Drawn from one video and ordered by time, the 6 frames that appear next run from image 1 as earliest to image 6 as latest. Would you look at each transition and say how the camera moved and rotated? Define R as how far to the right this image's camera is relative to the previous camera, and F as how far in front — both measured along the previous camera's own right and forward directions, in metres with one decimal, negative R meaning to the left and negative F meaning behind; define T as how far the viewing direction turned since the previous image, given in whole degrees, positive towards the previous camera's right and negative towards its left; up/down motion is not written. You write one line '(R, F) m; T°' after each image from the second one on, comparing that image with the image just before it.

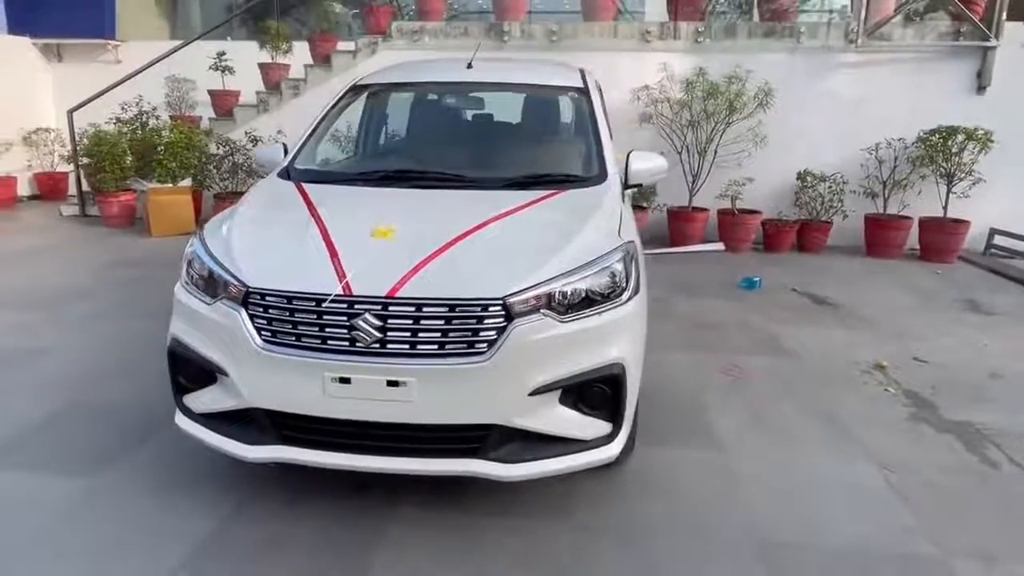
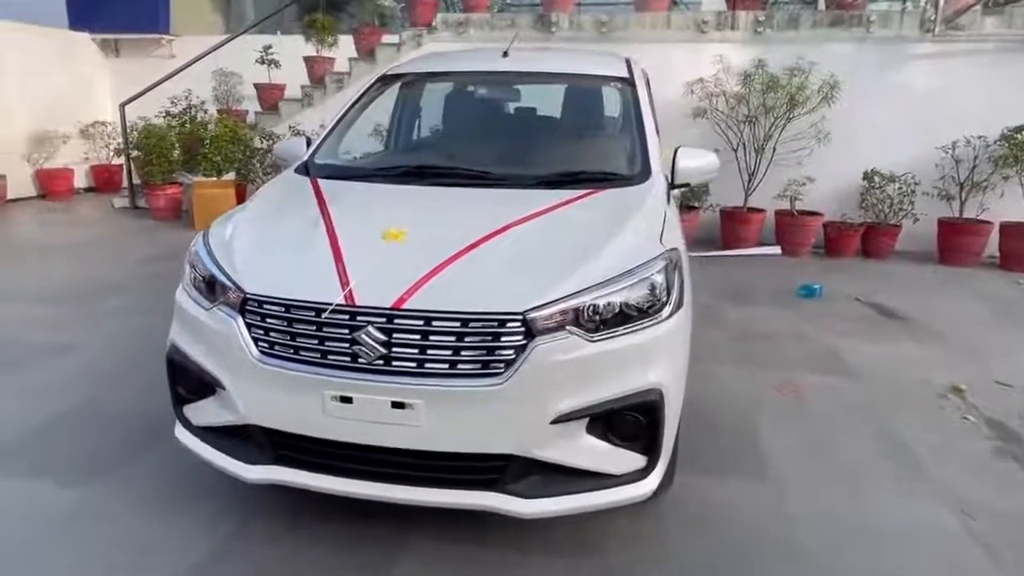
(+0.1, +0.2) m; -4°
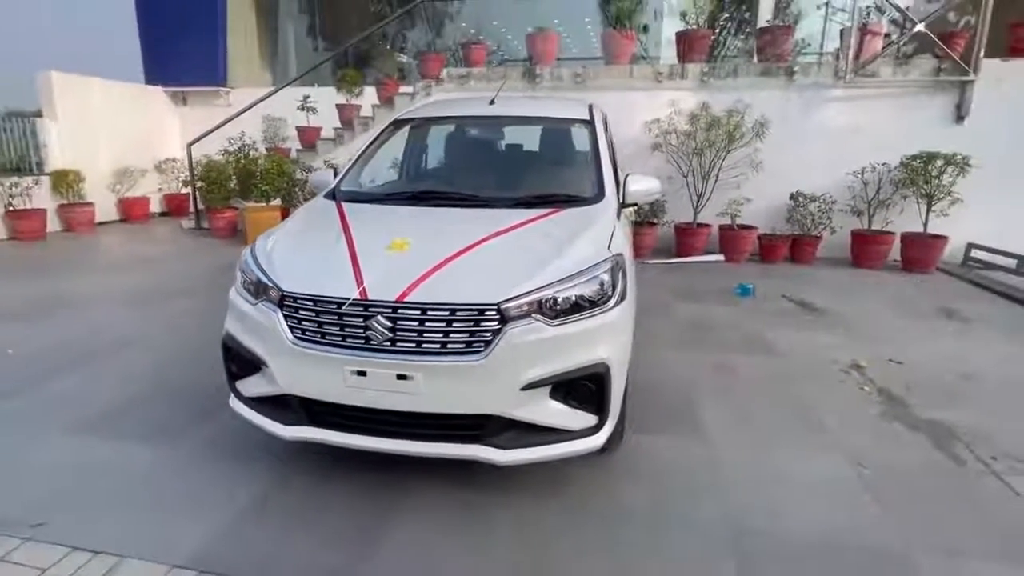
(+0.4, -1.5) m; -2°
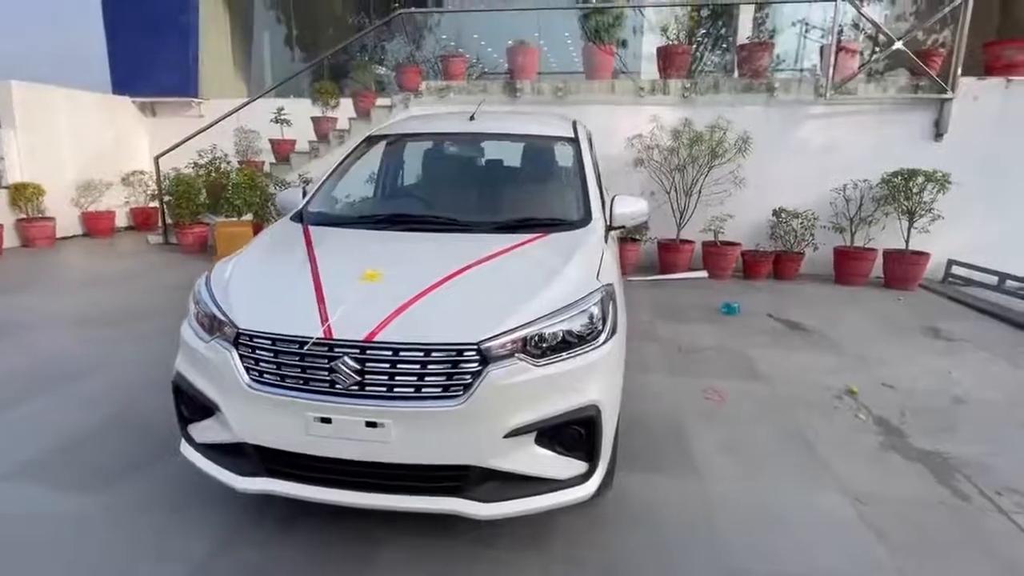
(0.0, +0.2) m; +2°
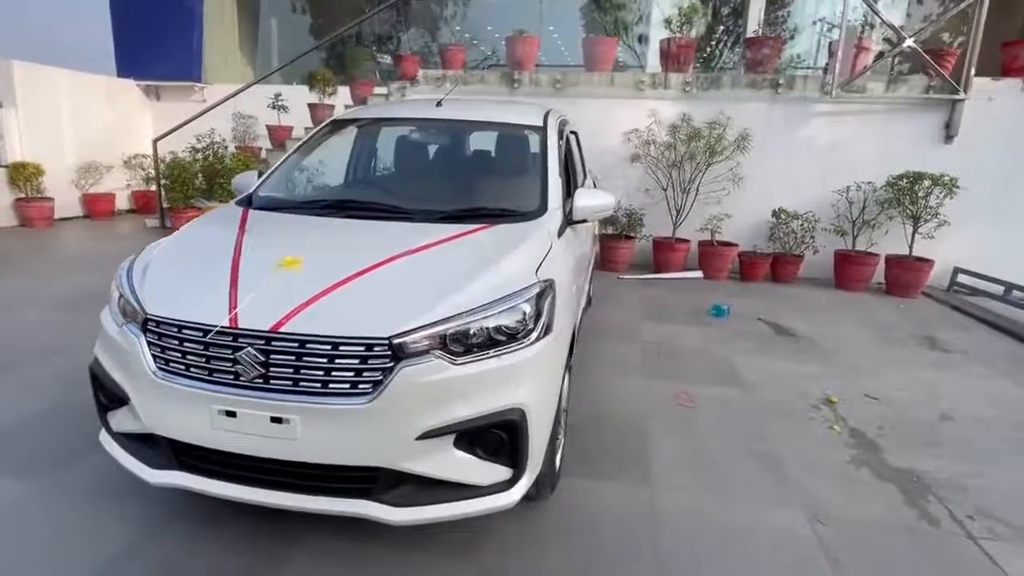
(+0.3, +0.2) m; -1°
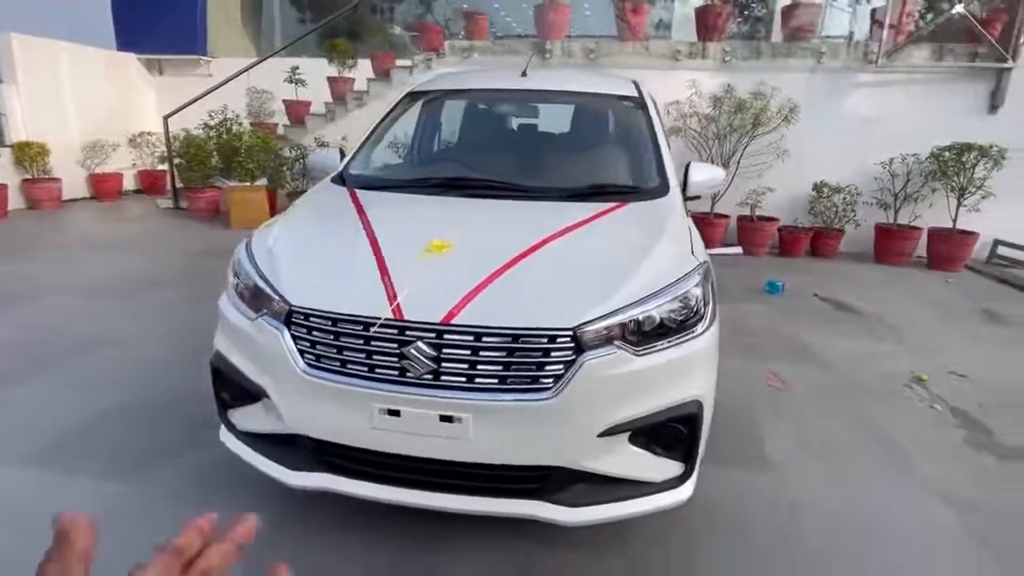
(-0.6, +0.2) m; +1°
